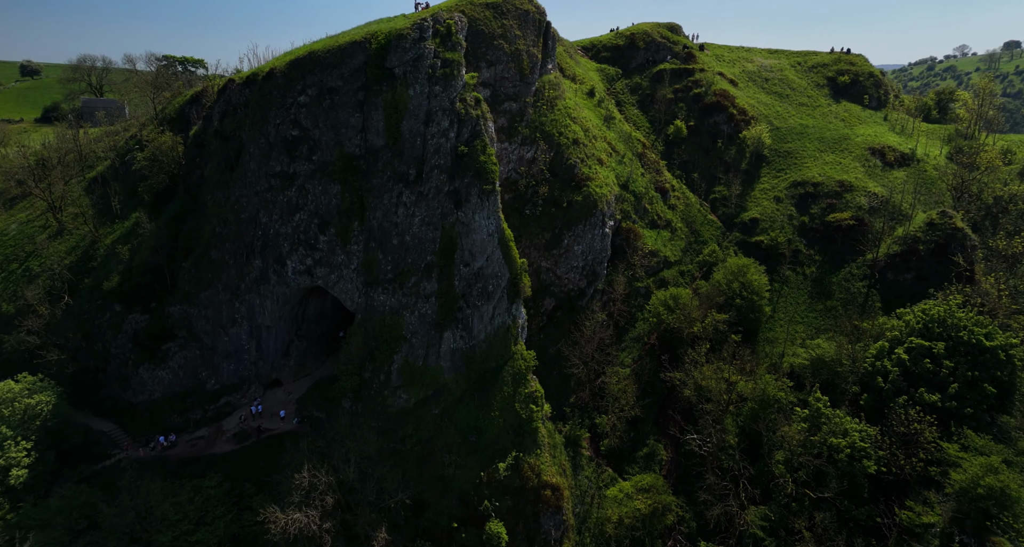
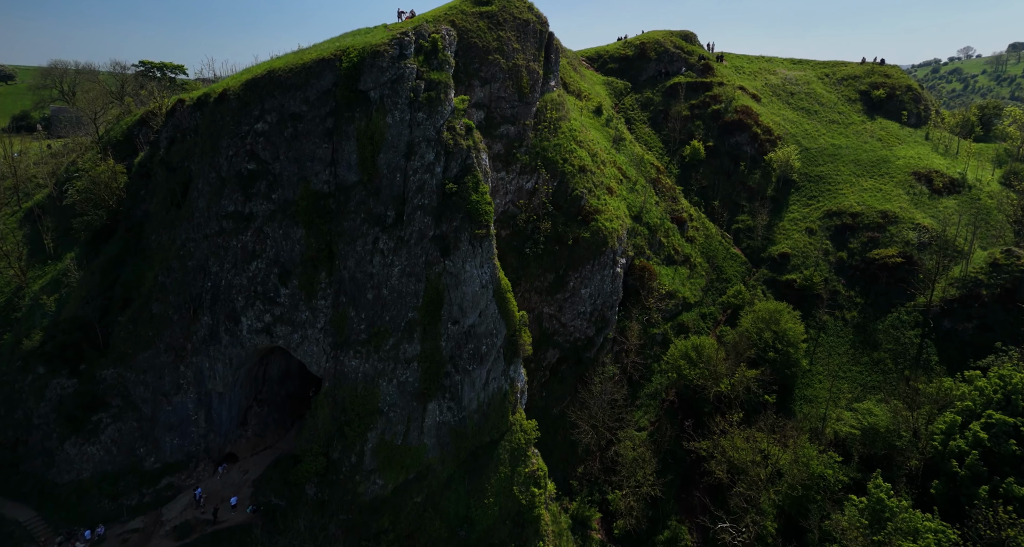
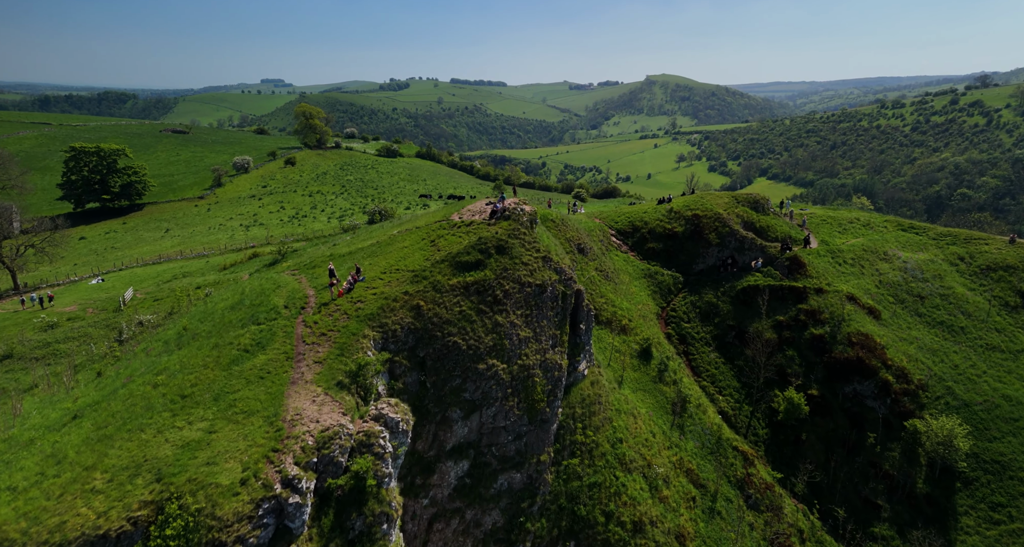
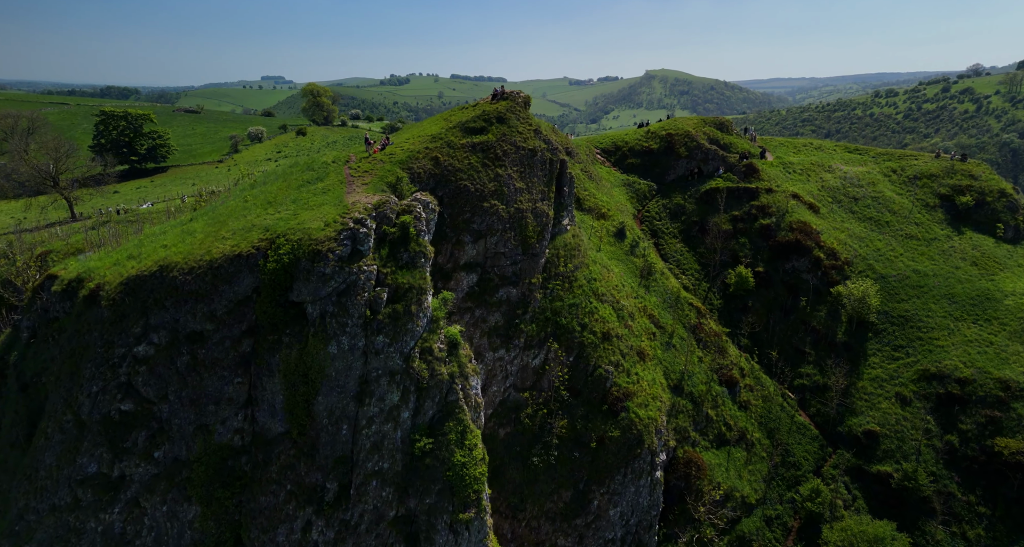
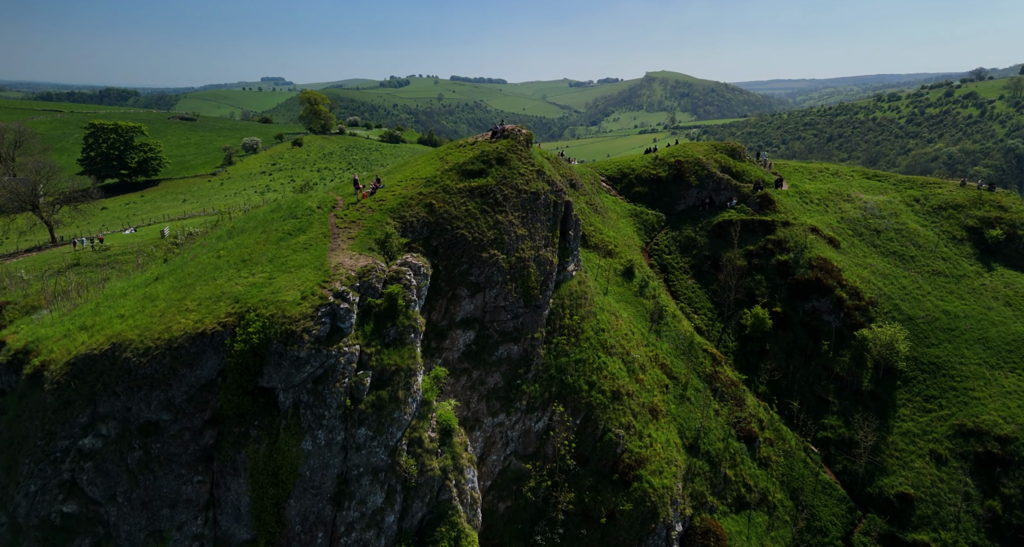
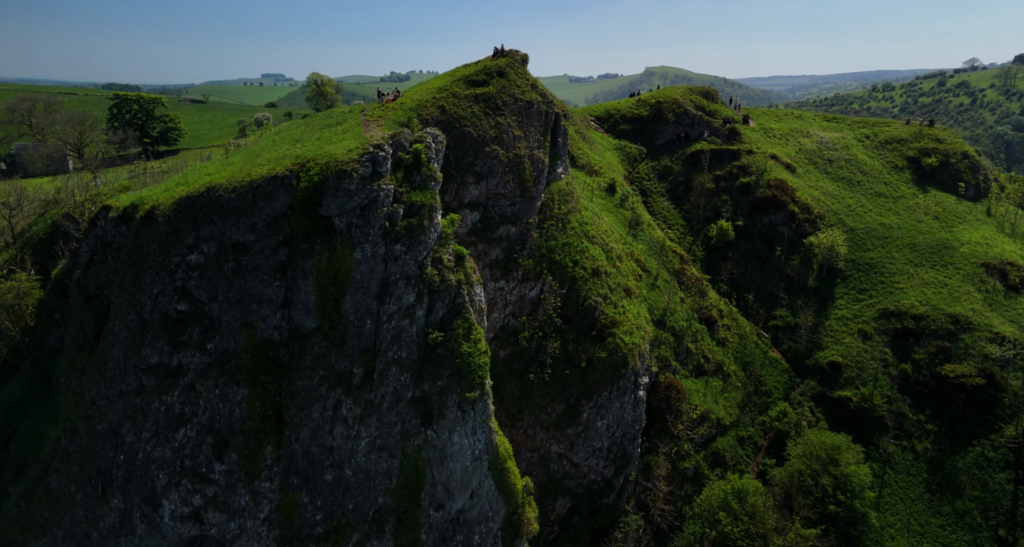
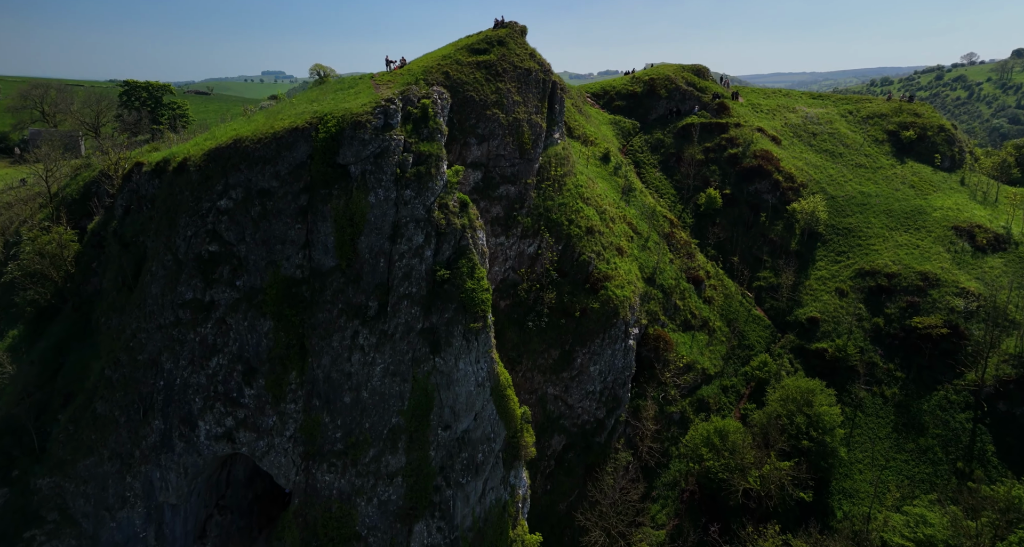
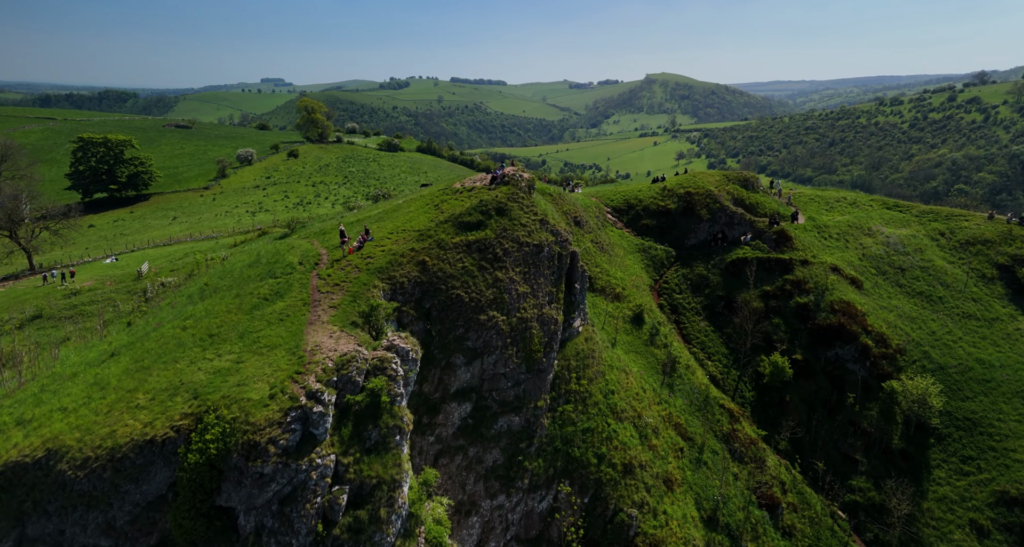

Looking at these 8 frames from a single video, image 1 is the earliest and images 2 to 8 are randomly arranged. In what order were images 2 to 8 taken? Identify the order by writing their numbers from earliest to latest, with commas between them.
2, 7, 6, 4, 5, 8, 3
